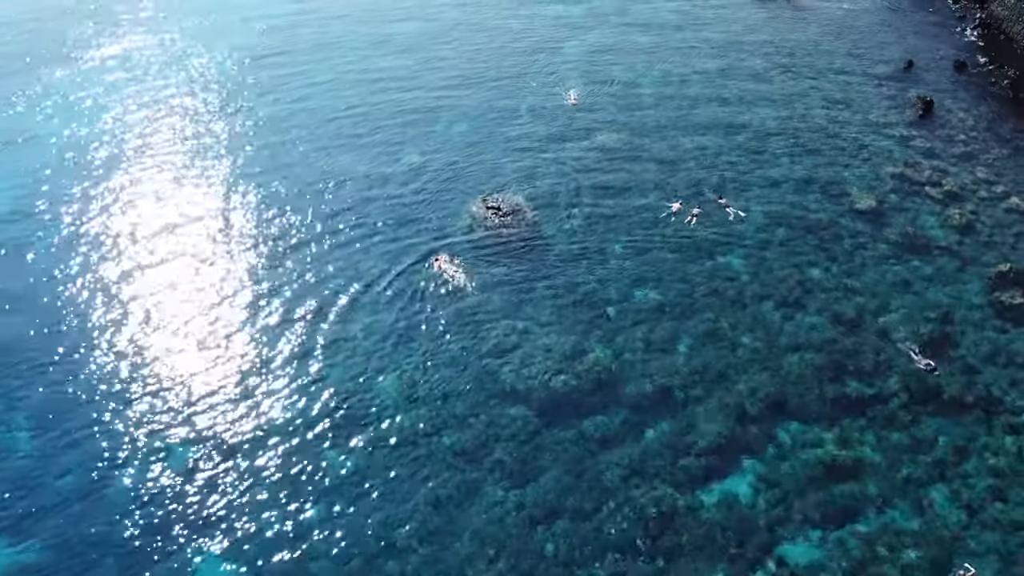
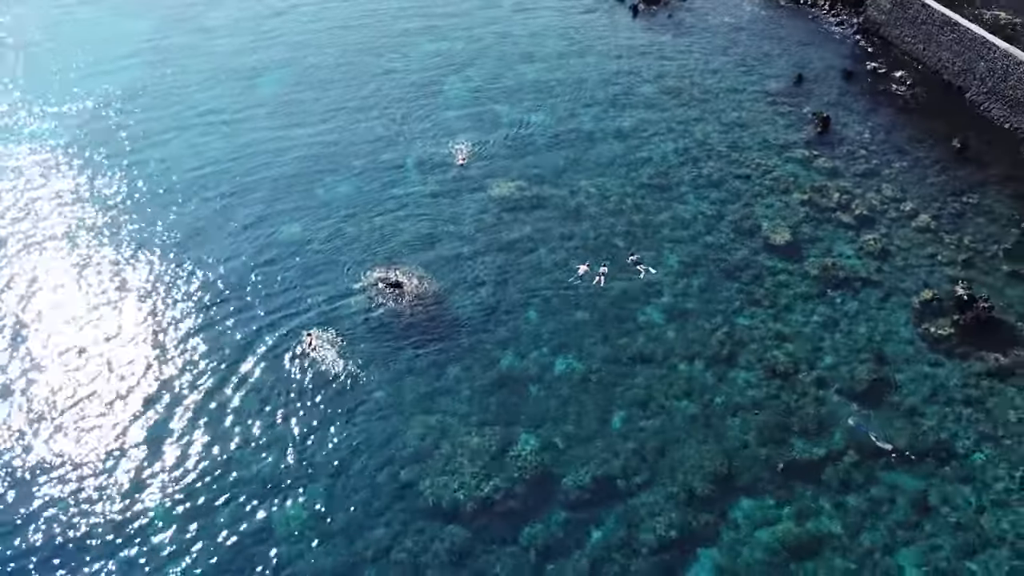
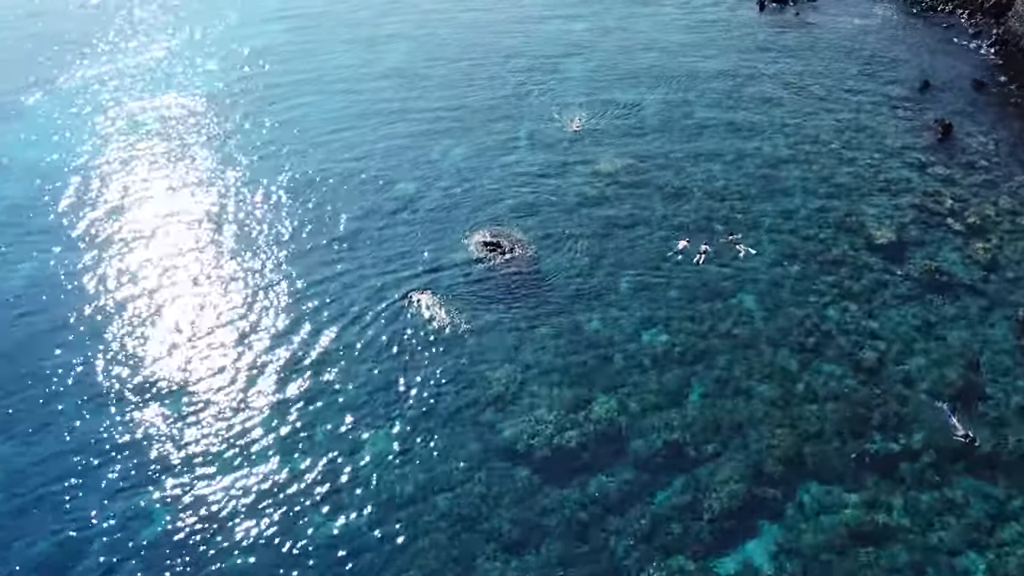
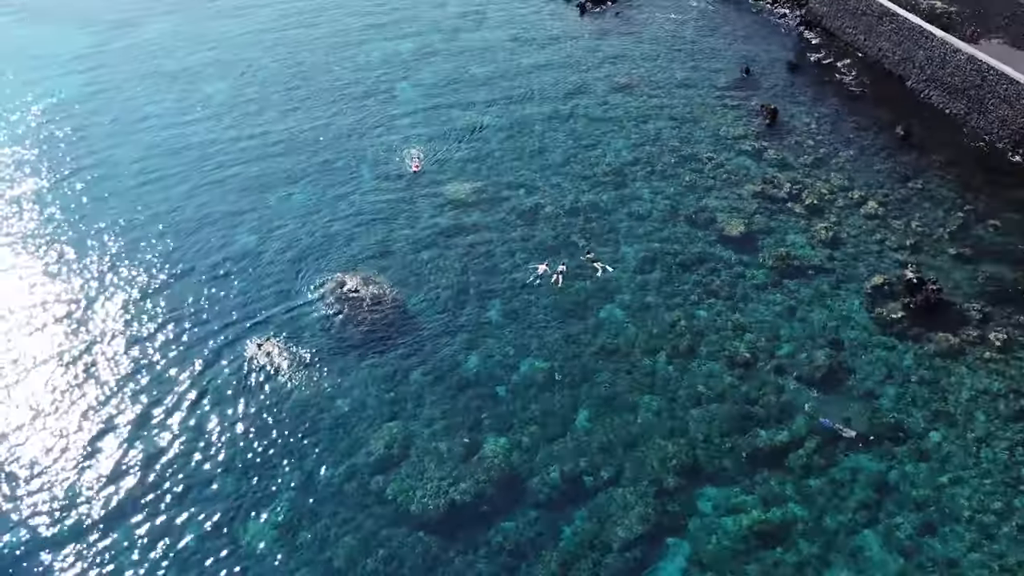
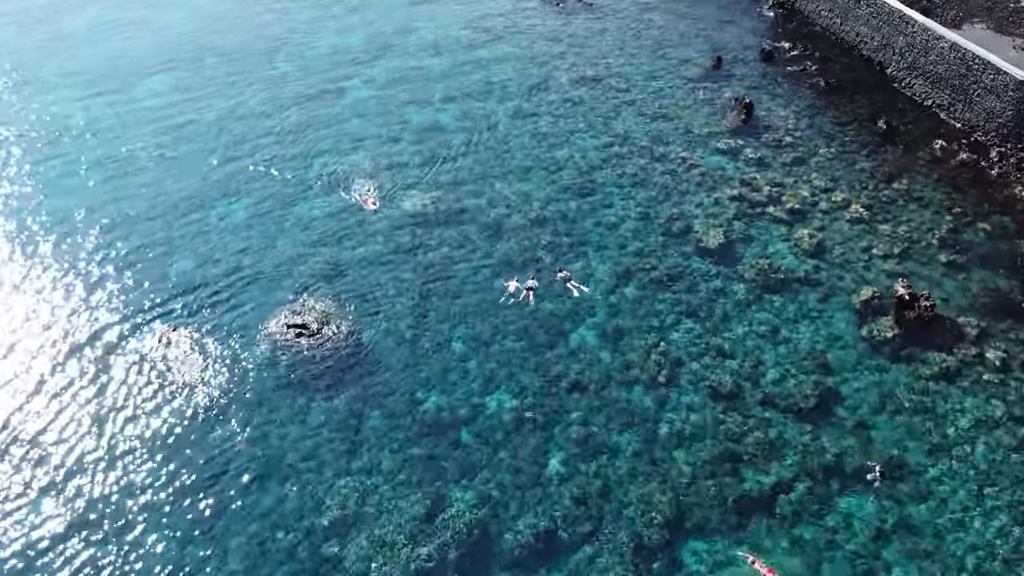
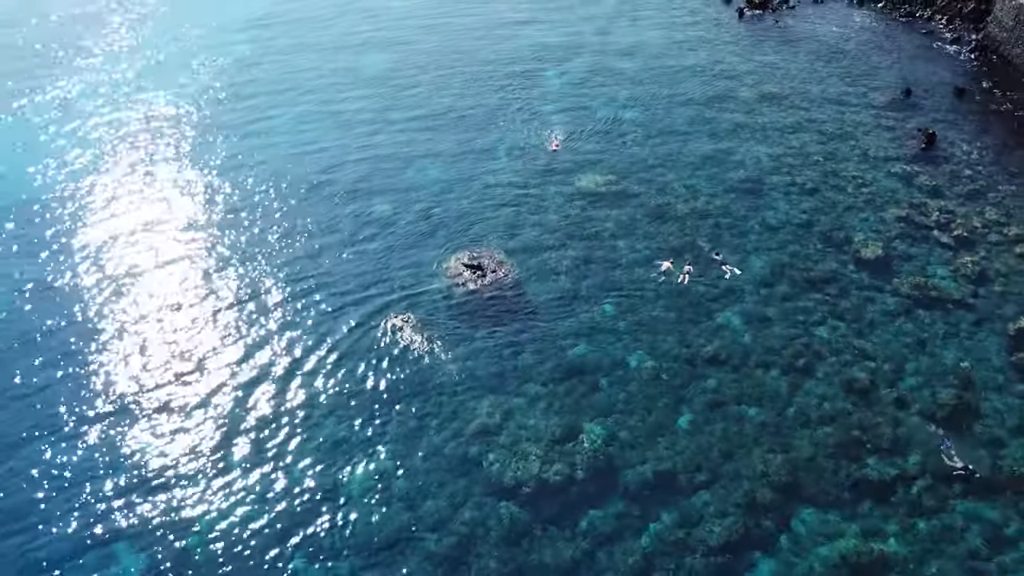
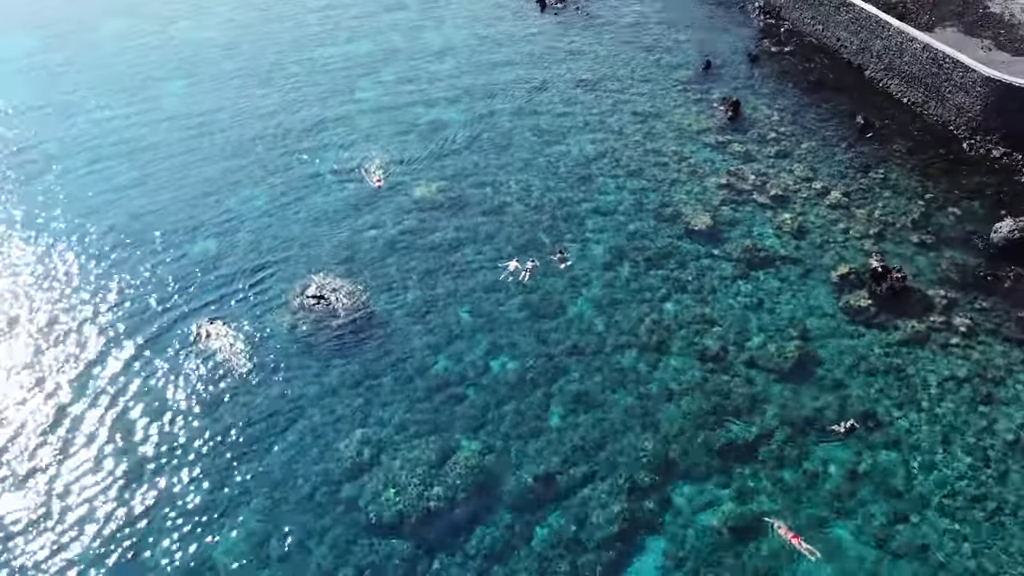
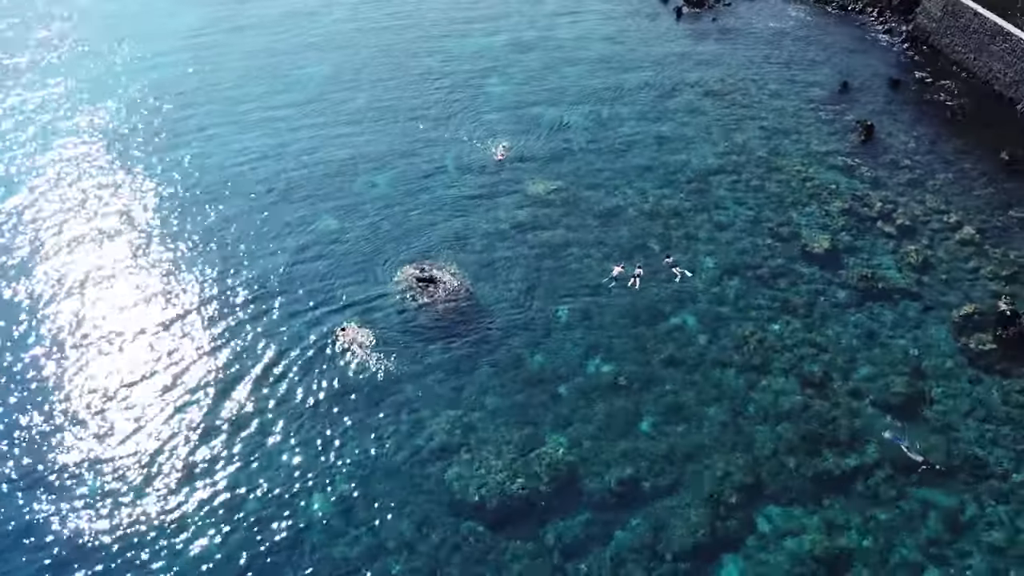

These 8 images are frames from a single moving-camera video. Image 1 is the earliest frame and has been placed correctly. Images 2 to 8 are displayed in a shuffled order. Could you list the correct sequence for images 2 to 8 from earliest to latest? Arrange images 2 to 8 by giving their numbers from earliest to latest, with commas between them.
3, 6, 8, 2, 4, 7, 5
